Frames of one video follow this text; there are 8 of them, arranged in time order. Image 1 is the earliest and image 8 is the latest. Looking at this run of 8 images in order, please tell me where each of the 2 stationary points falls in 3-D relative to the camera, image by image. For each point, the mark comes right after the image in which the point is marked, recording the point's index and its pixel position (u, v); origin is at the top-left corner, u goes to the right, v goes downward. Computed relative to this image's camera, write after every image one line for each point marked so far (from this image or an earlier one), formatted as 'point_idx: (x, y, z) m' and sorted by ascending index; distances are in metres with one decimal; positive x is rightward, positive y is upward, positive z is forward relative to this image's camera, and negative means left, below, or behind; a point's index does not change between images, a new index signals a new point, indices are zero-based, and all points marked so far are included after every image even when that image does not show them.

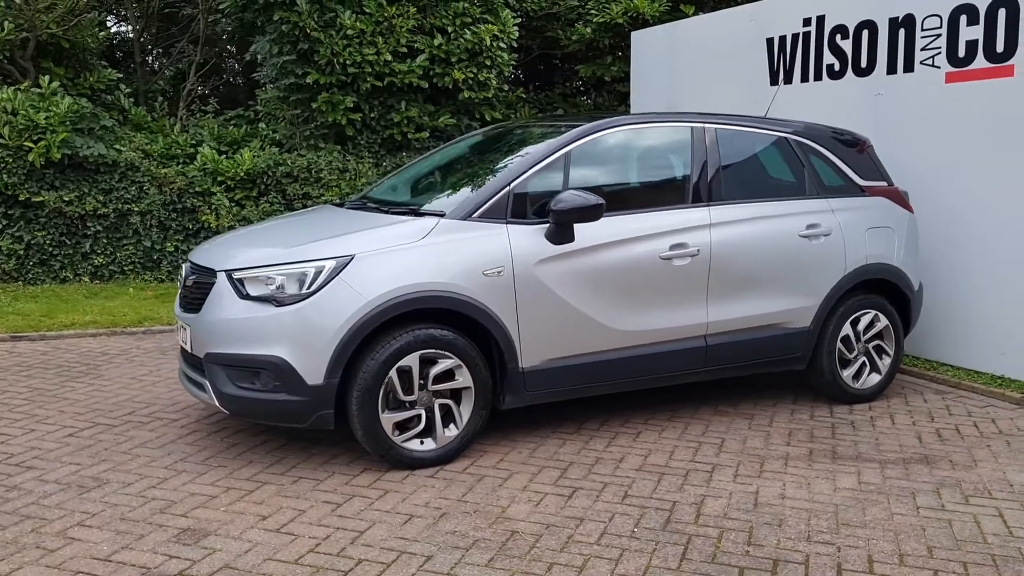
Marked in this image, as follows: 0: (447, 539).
0: (-0.2, -1.0, +3.7) m
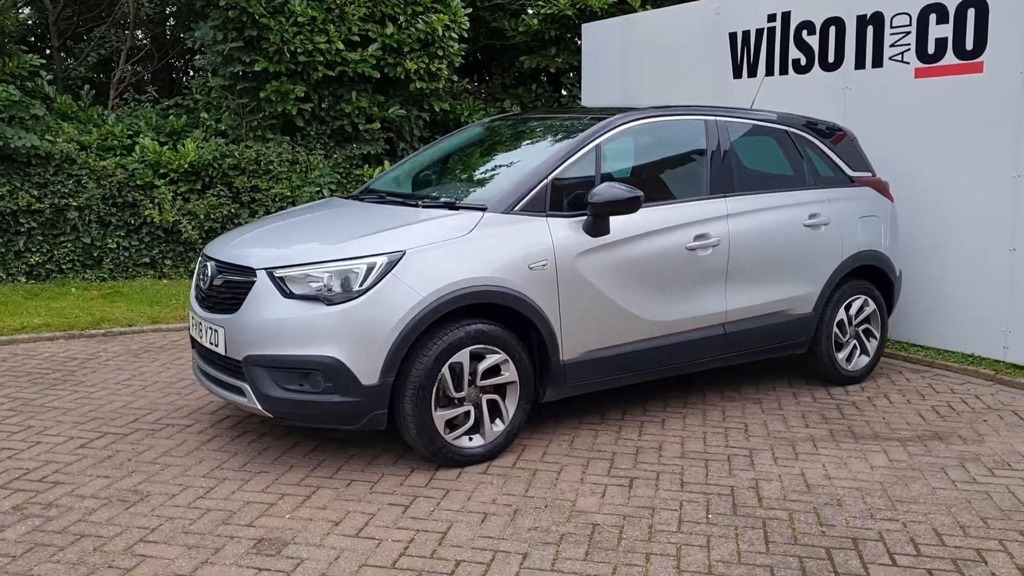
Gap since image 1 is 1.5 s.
0: (+0.1, -1.0, +3.7) m
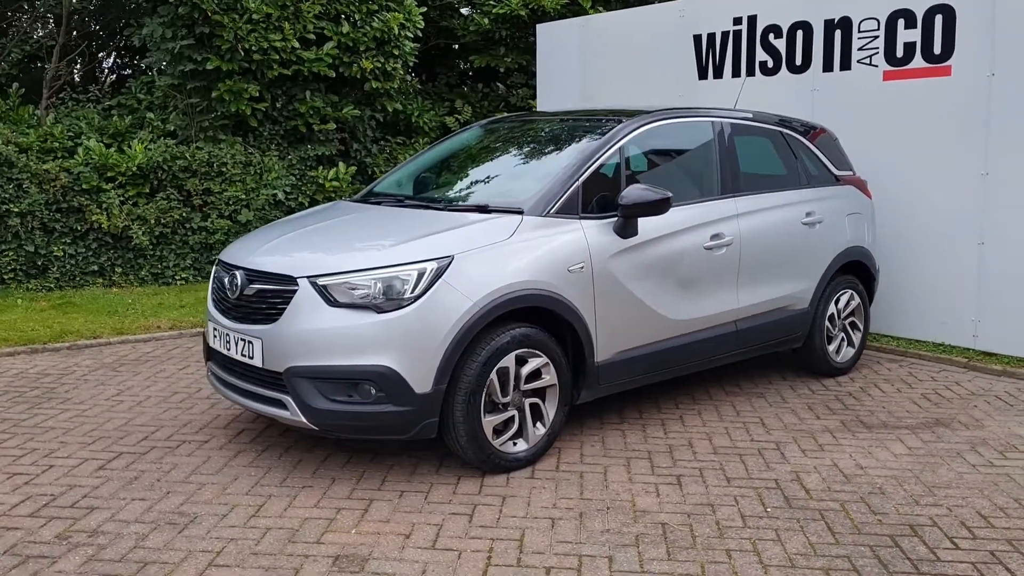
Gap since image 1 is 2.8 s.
0: (+0.4, -1.0, +3.7) m
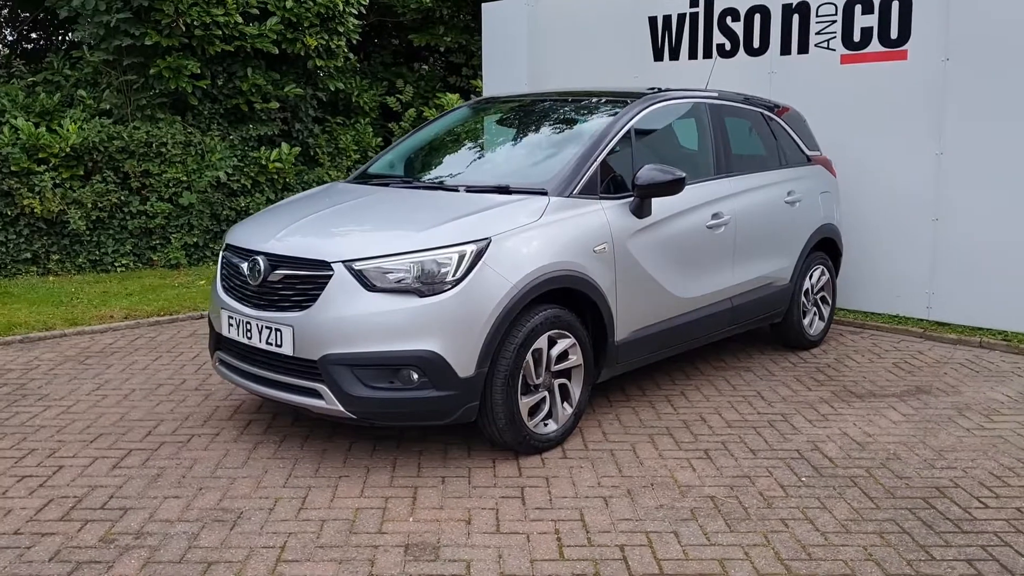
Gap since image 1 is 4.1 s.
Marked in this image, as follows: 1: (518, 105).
0: (+0.6, -0.9, +3.8) m
1: (0.0, +1.2, +5.8) m
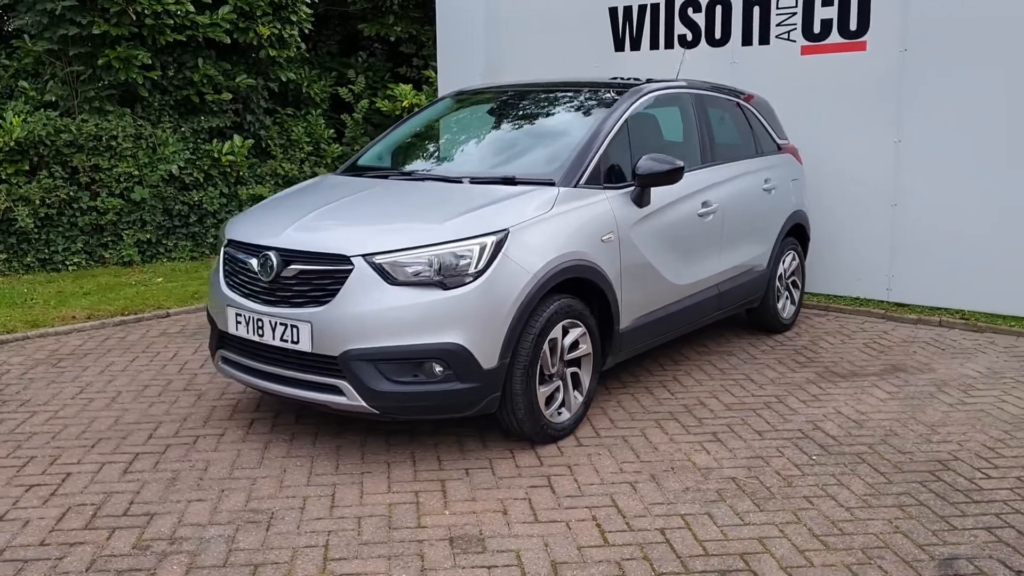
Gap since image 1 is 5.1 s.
0: (+0.8, -0.9, +3.8) m
1: (-0.1, +1.2, +5.8) m
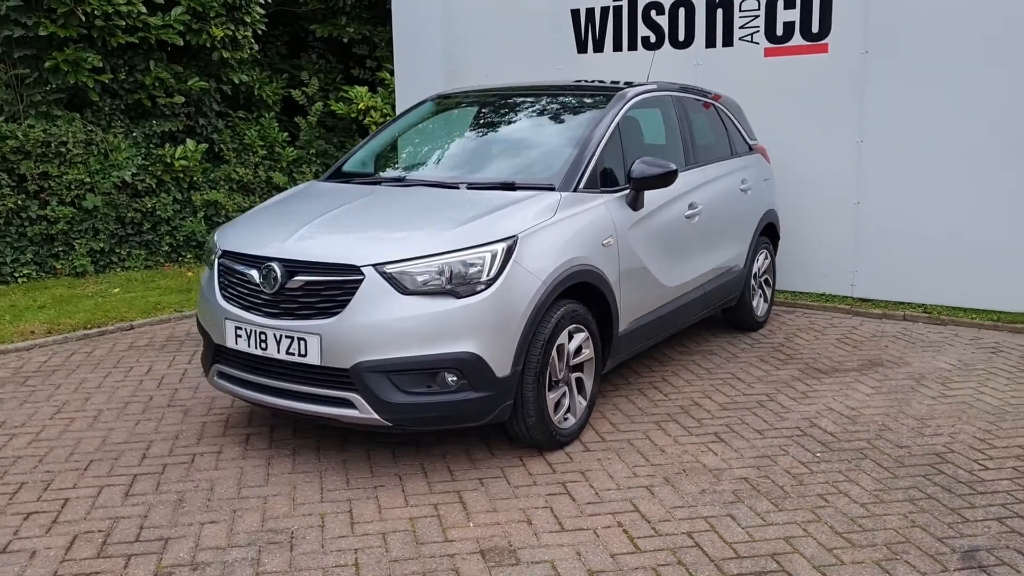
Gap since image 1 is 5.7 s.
0: (+0.8, -0.9, +3.9) m
1: (-0.2, +1.2, +5.8) m
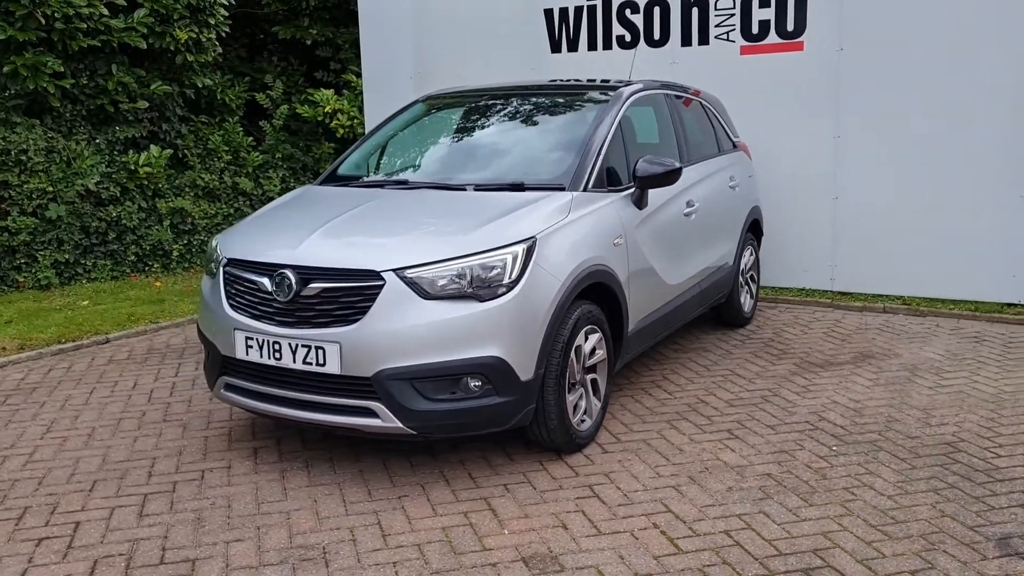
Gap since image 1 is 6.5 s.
0: (+1.0, -0.9, +3.9) m
1: (-0.2, +1.2, +5.7) m
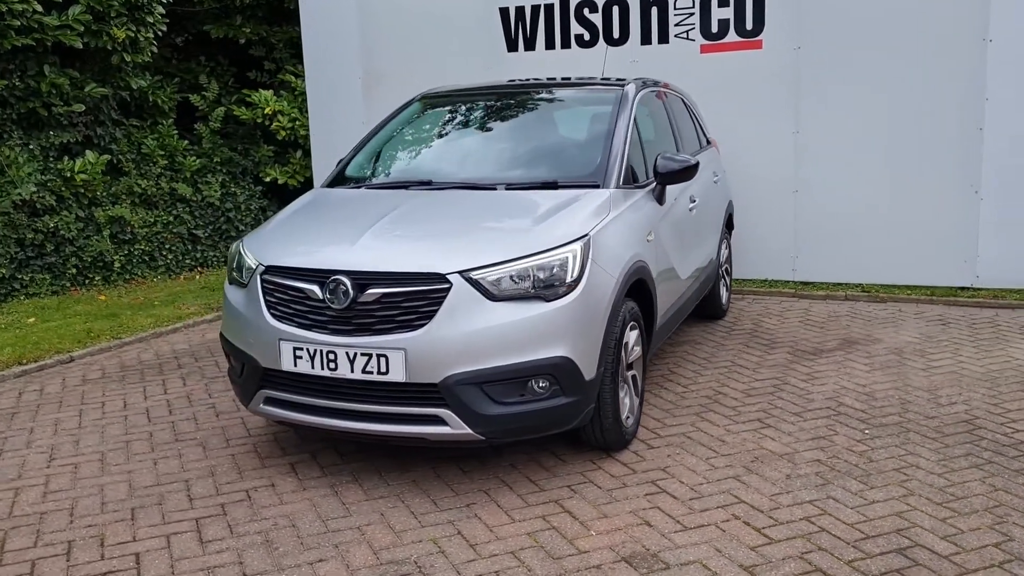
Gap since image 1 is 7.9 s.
0: (+1.2, -0.8, +3.9) m
1: (-0.2, +1.2, +5.6) m
